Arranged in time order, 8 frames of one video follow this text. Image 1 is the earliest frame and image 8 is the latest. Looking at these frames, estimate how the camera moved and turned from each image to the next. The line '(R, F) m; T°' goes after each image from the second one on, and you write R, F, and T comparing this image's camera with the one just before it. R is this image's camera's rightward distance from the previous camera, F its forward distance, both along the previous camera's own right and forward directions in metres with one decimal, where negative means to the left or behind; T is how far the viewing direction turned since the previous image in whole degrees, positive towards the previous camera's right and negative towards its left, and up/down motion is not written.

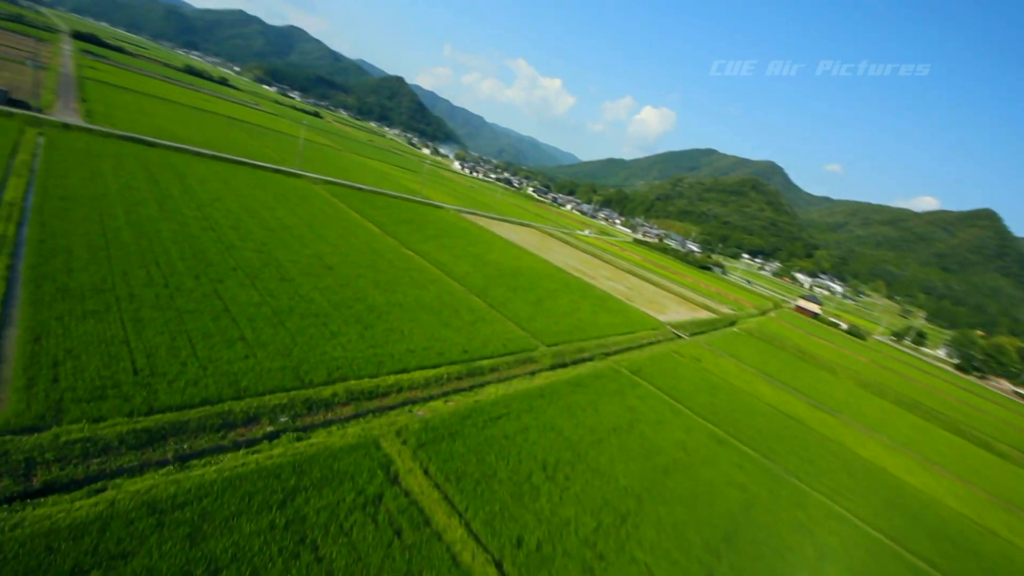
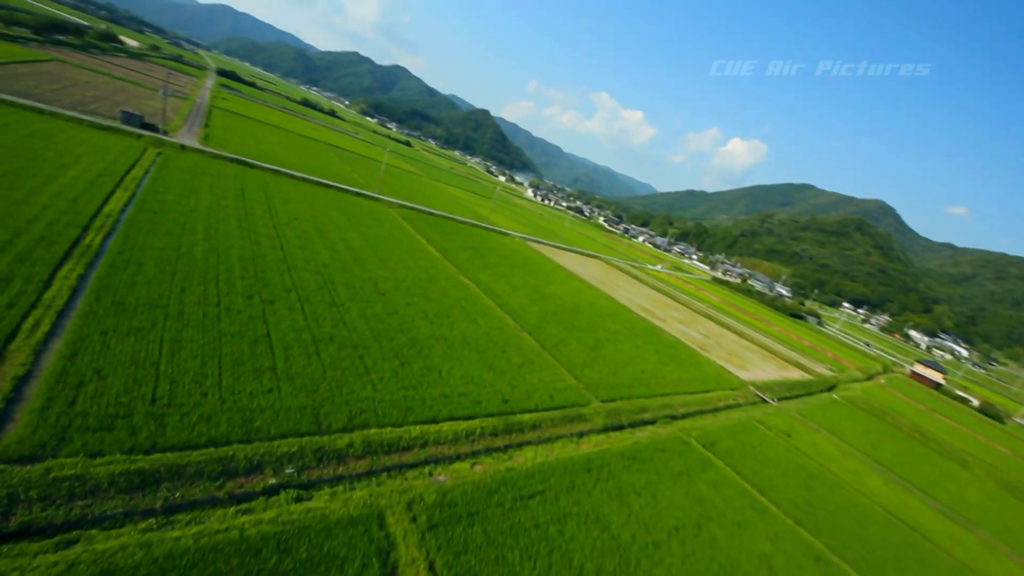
(+0.4, +1.9) m; -9°
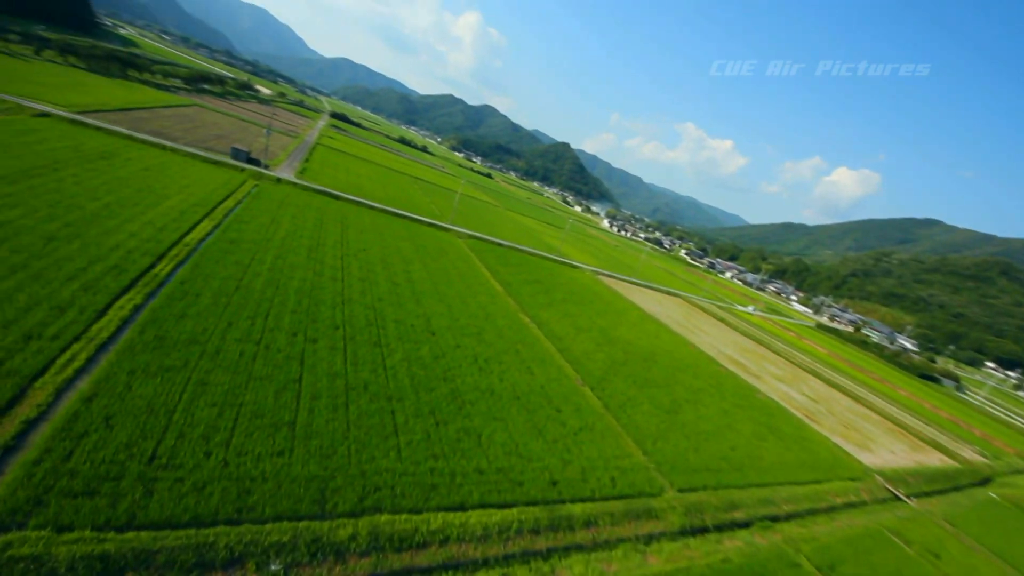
(+0.5, +2.4) m; -10°
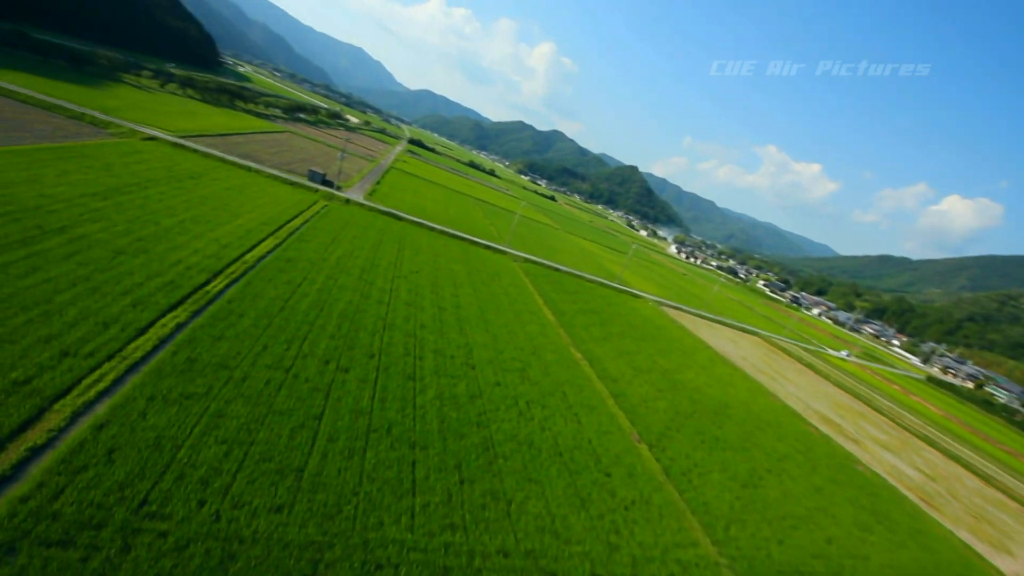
(+0.4, +1.8) m; -9°
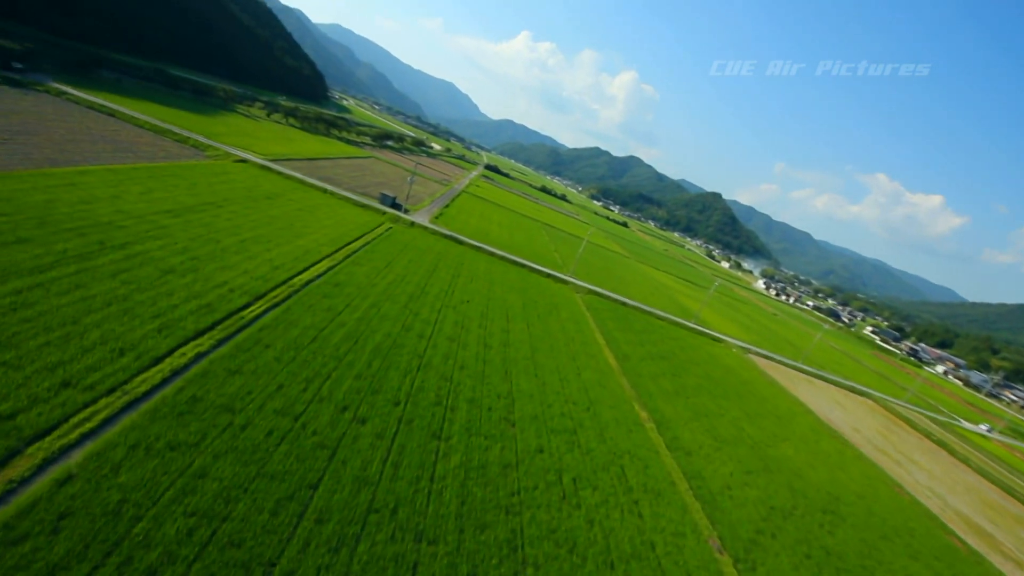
(+0.5, +2.7) m; -10°
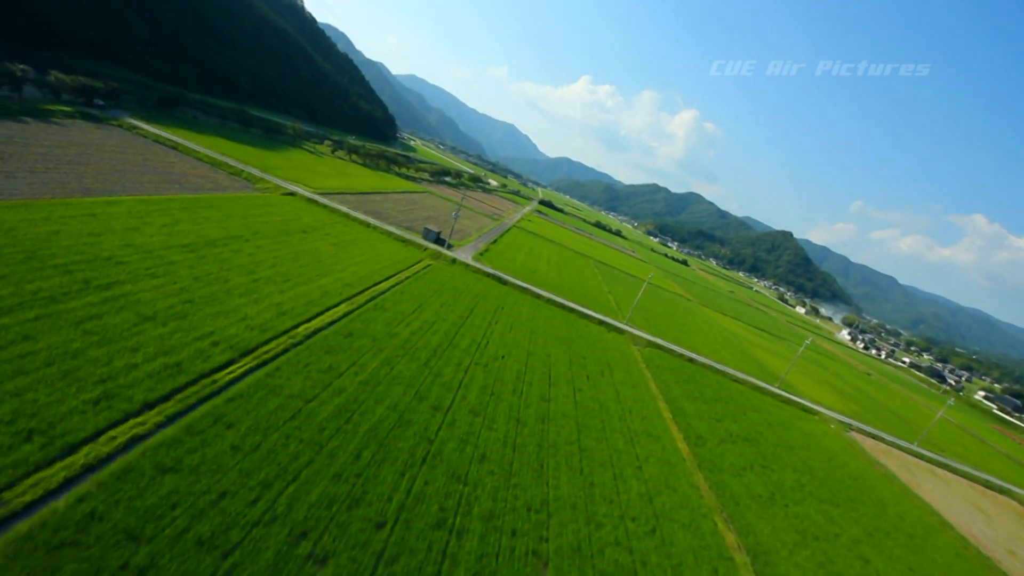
(+0.3, +4.1) m; -7°
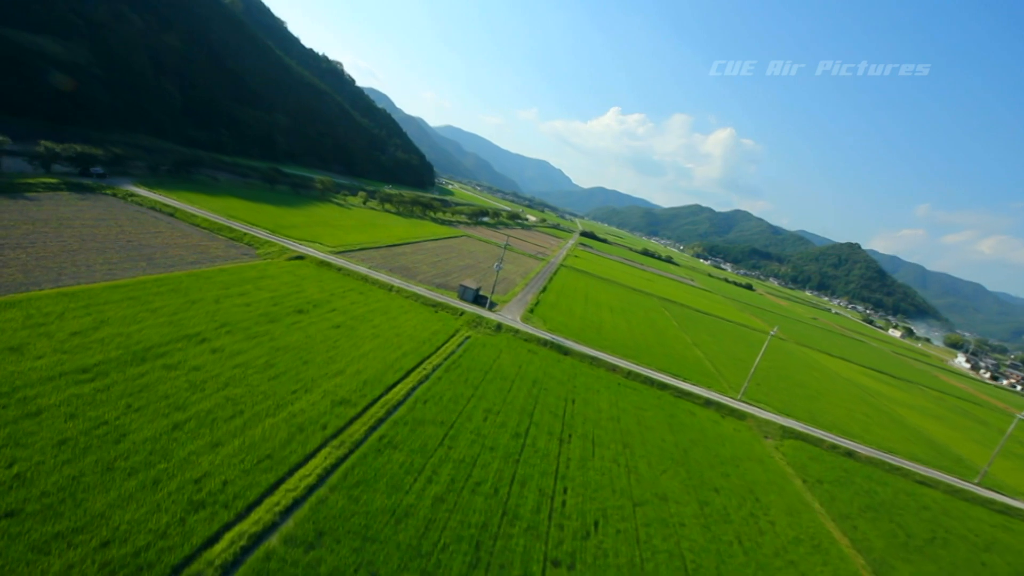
(-1.3, +8.4) m; -6°
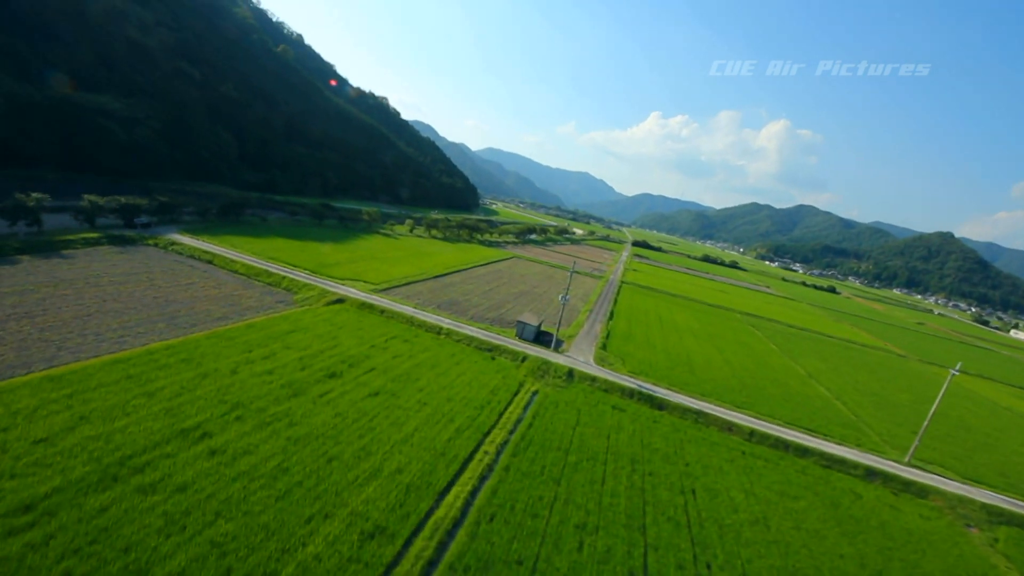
(-1.2, +4.8) m; -7°
